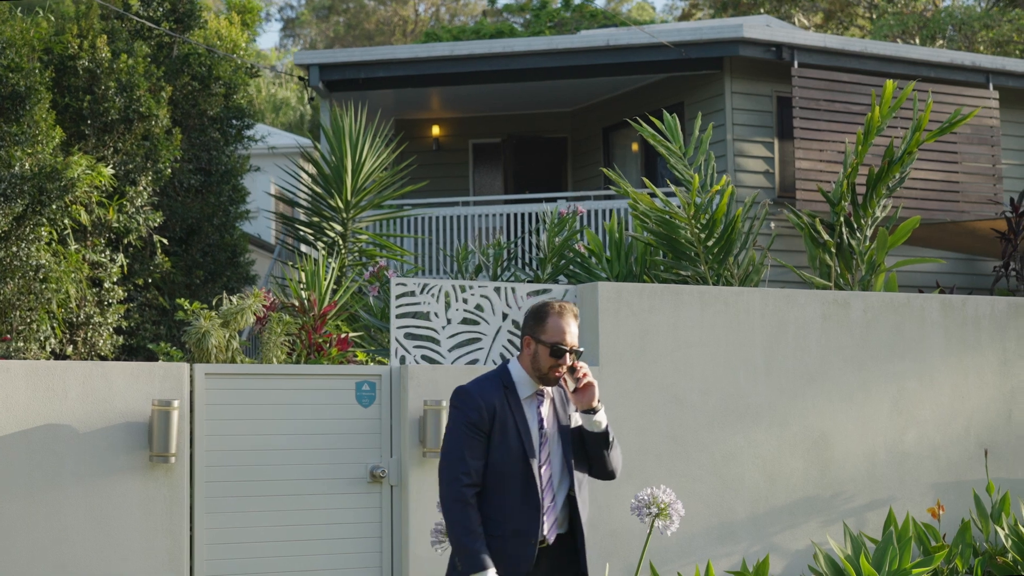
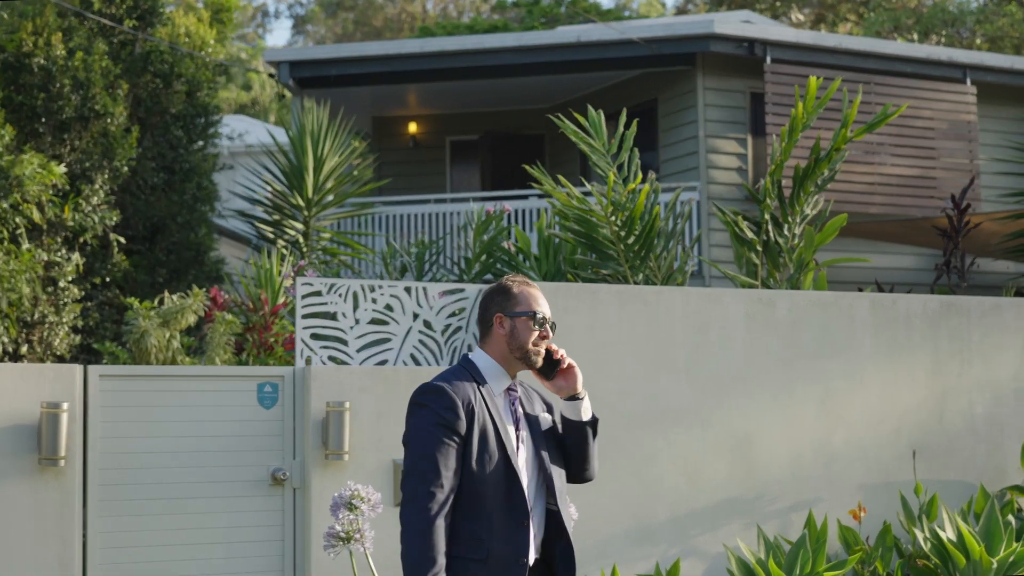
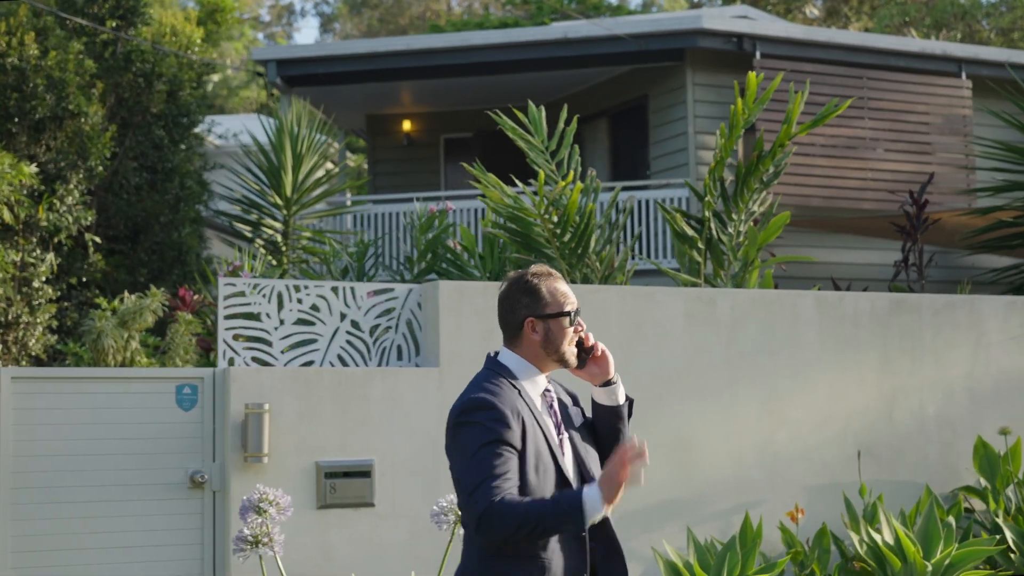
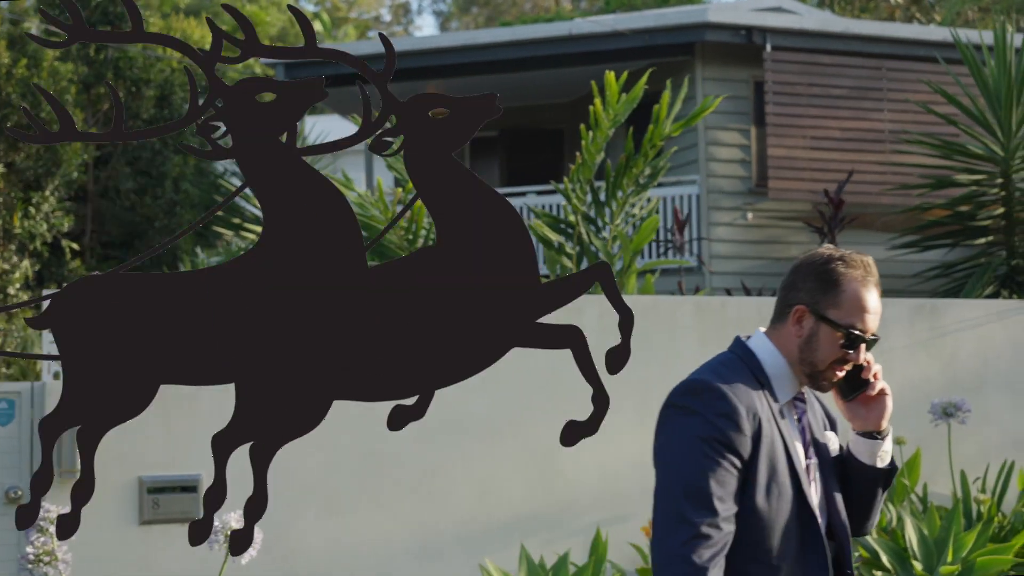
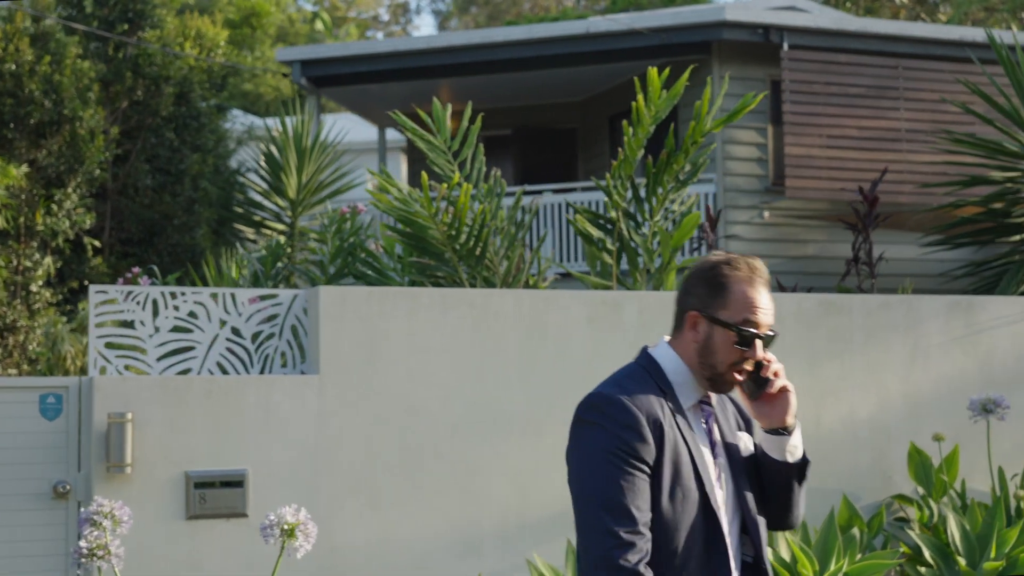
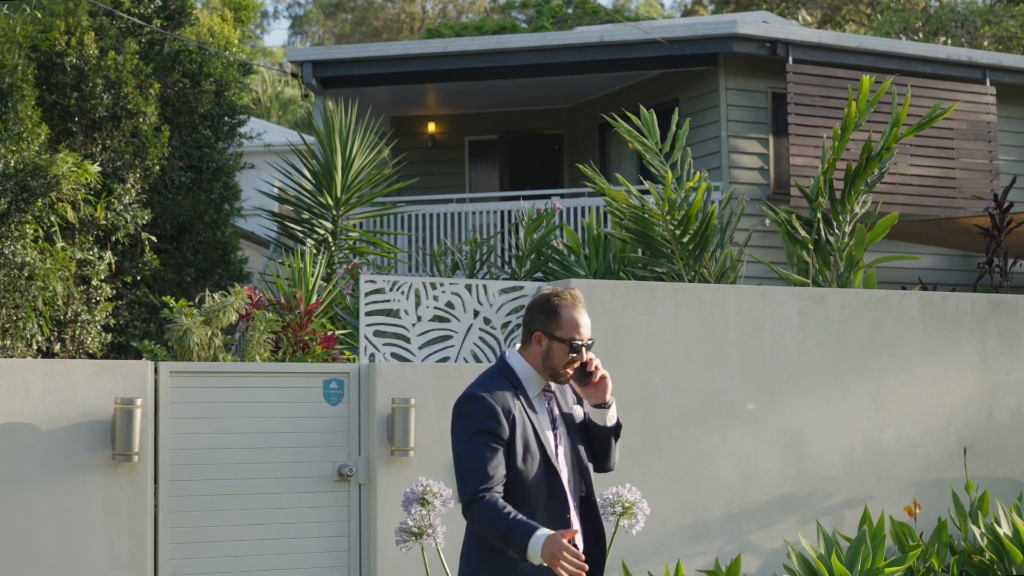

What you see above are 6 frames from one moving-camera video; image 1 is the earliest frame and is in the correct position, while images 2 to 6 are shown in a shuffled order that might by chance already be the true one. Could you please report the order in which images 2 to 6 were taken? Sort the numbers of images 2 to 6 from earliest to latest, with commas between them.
6, 2, 3, 5, 4
